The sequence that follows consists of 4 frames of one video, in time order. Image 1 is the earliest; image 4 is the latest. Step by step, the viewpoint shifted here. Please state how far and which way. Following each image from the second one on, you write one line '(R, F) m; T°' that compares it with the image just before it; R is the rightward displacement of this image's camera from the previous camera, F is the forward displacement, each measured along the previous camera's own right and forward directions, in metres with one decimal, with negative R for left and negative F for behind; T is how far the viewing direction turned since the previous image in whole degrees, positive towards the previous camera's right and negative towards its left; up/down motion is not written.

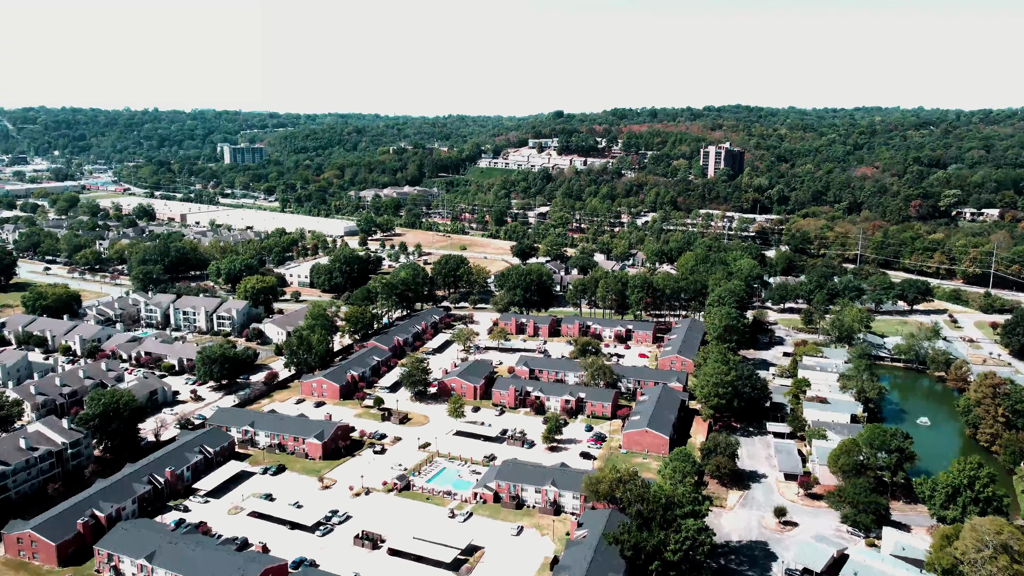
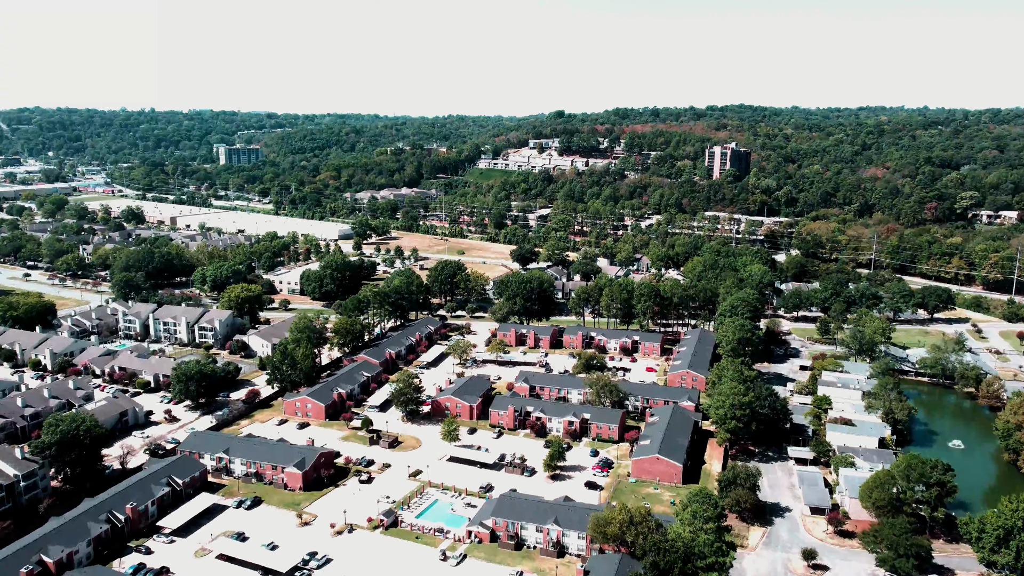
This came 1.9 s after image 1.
(+0.1, +2.5) m; 0°
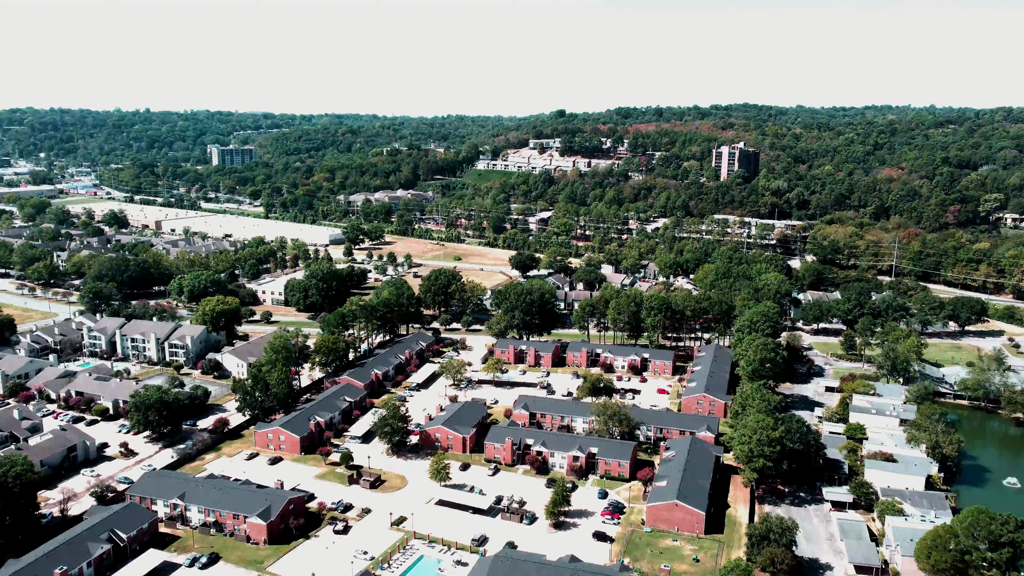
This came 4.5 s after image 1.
(+0.1, +3.5) m; 0°
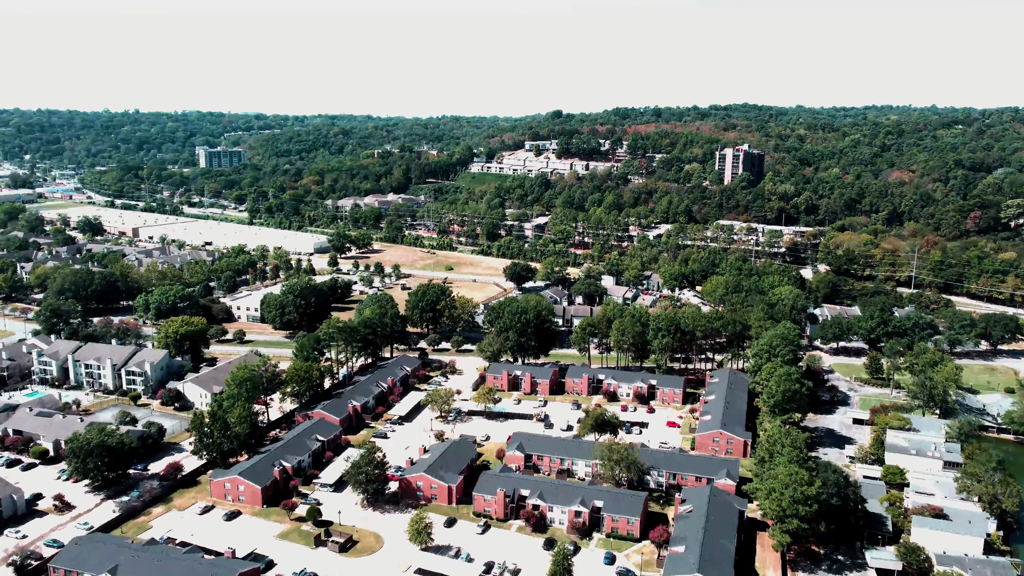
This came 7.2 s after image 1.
(+0.1, +3.7) m; 0°
